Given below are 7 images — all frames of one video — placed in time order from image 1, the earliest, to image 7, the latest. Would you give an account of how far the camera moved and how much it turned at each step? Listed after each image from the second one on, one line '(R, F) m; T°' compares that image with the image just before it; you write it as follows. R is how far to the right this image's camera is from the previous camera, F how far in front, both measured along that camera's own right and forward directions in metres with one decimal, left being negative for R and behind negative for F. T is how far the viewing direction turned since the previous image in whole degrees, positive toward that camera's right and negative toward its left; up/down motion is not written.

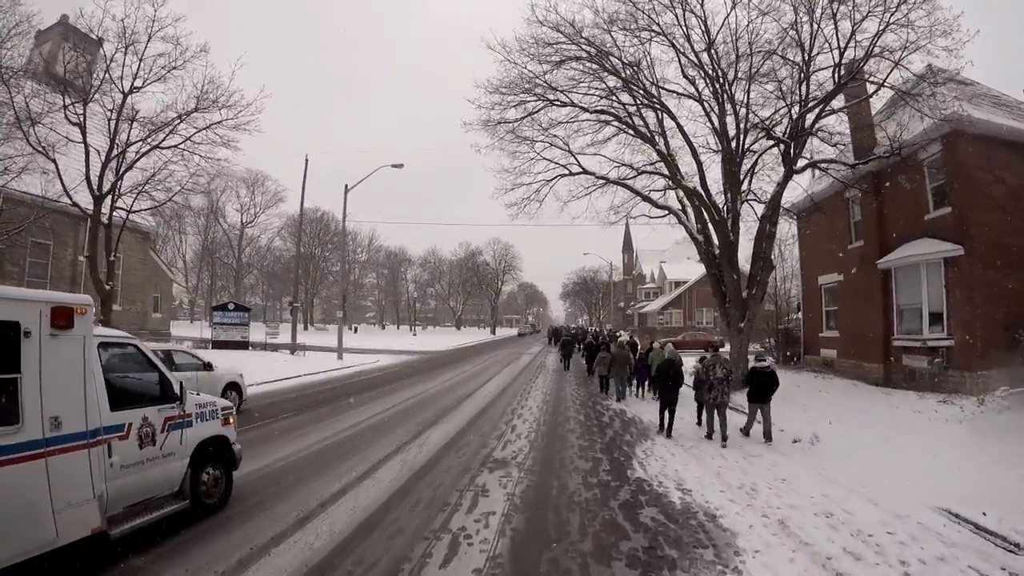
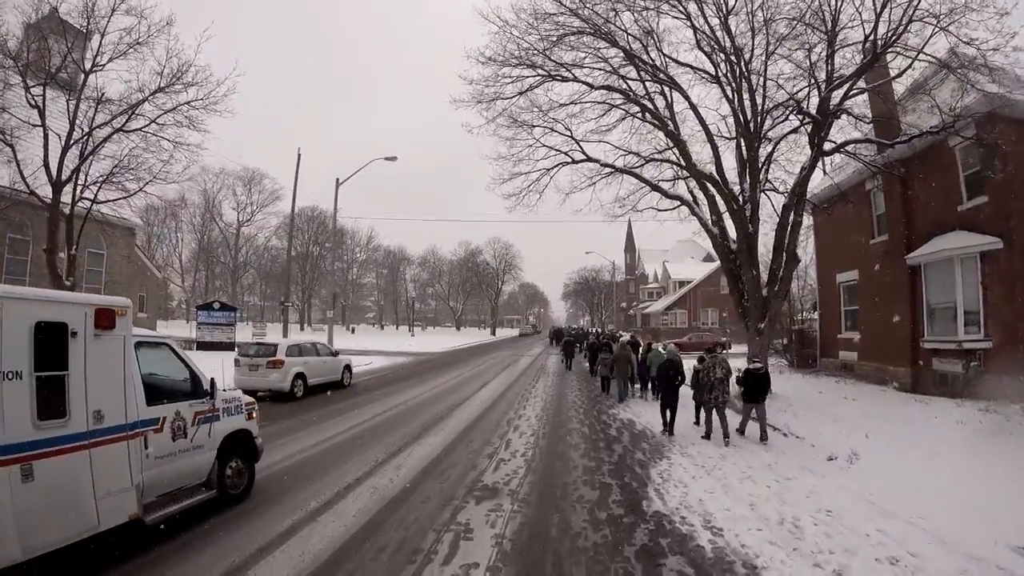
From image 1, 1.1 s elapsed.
(+0.1, +1.2) m; 0°
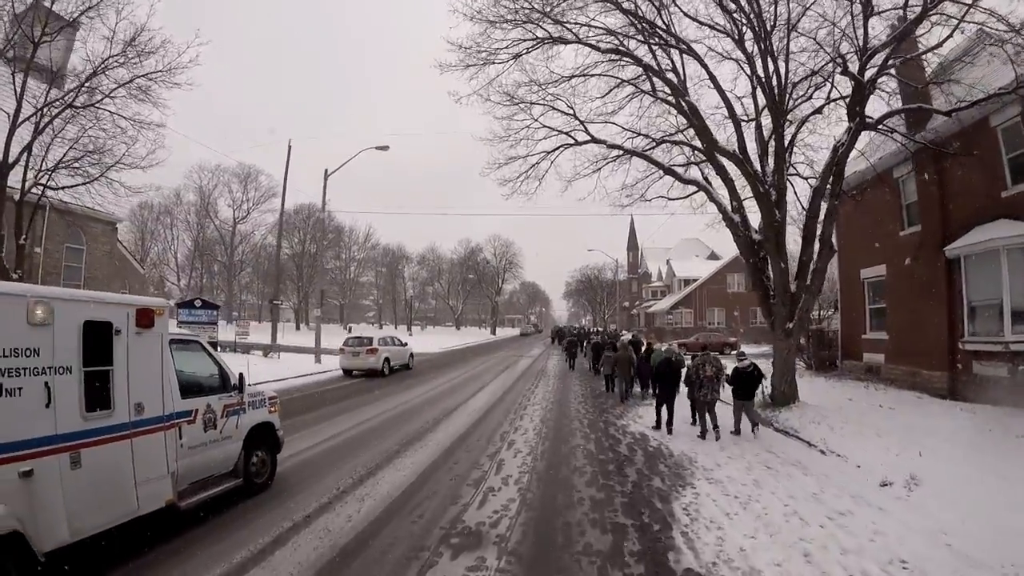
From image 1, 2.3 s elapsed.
(+0.1, +1.4) m; 0°
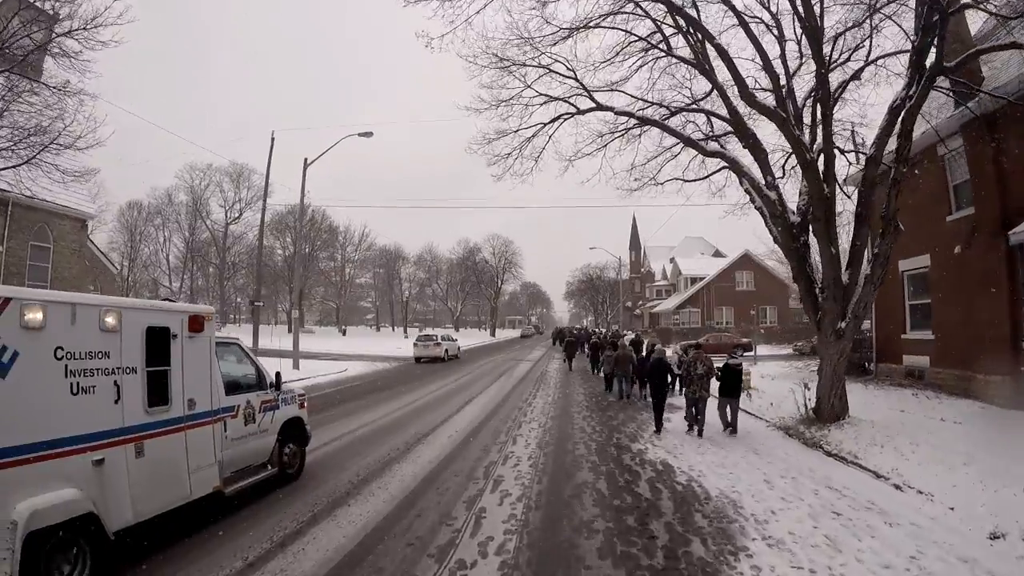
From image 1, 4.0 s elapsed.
(+0.2, +1.9) m; 0°
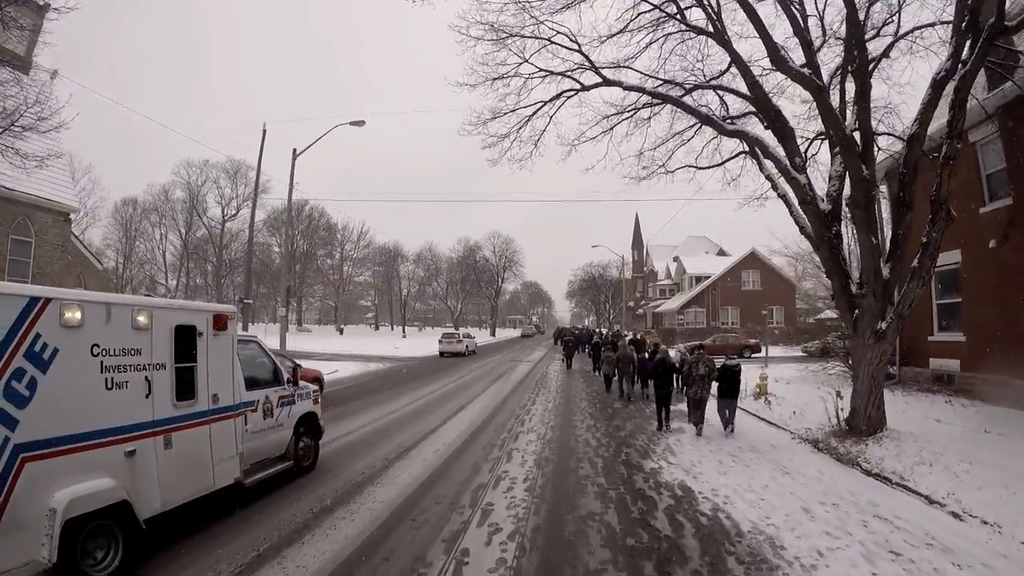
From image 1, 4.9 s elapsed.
(+0.1, +1.0) m; 0°
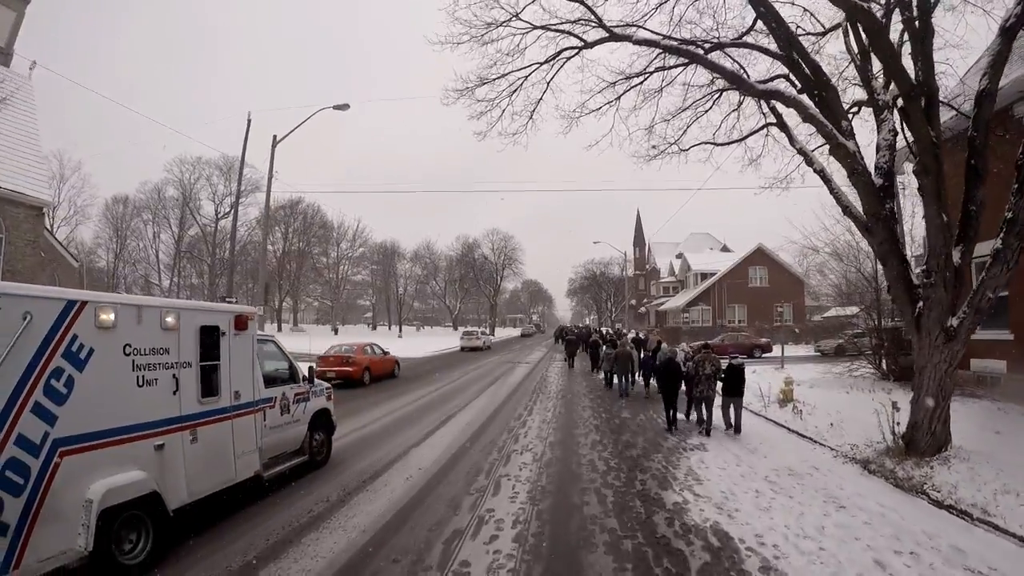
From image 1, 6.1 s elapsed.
(+0.1, +1.4) m; 0°
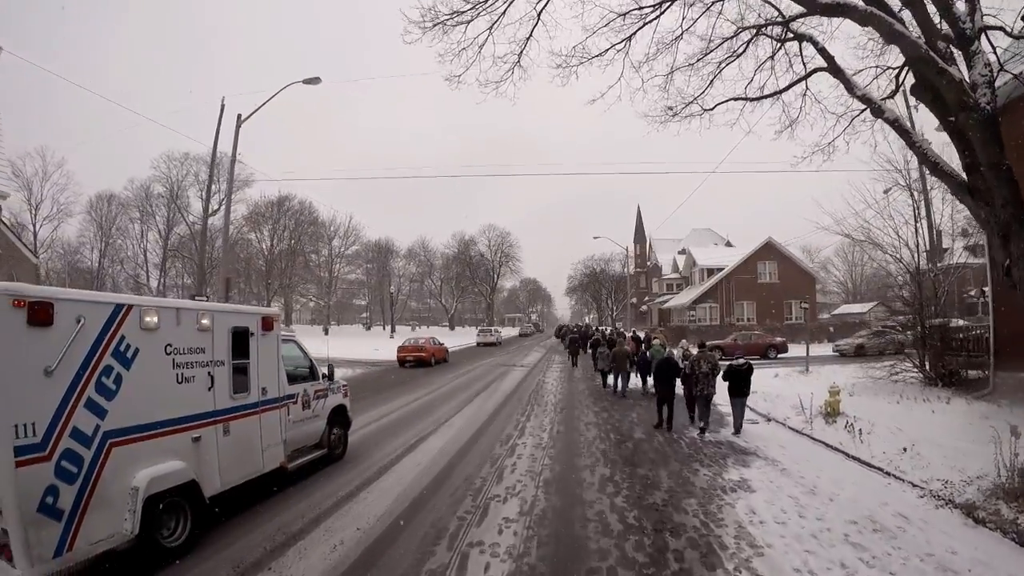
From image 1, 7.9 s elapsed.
(+0.2, +1.9) m; 0°
